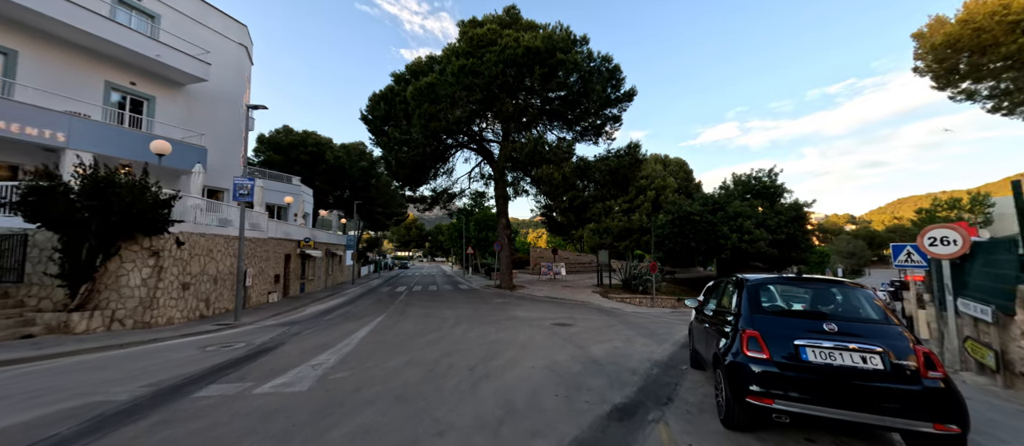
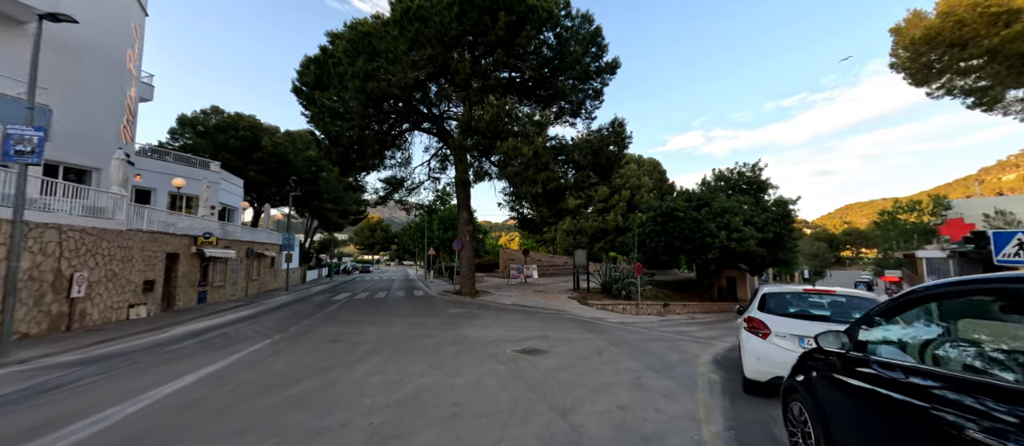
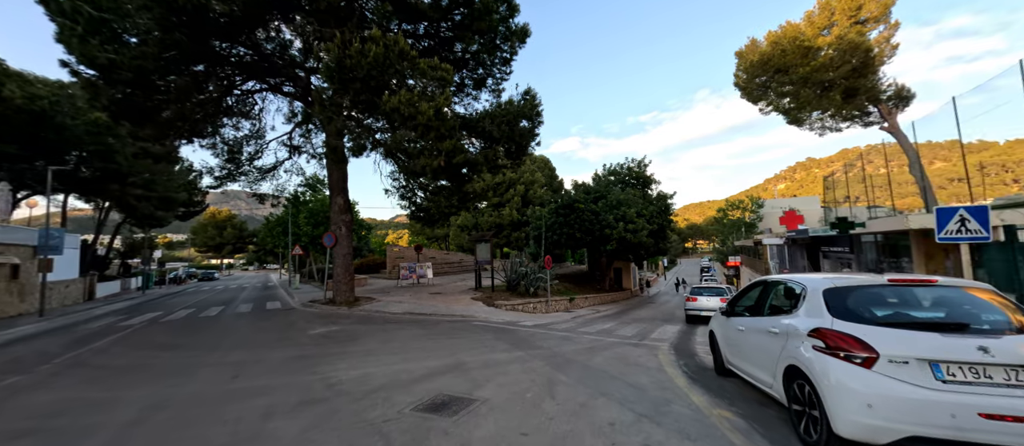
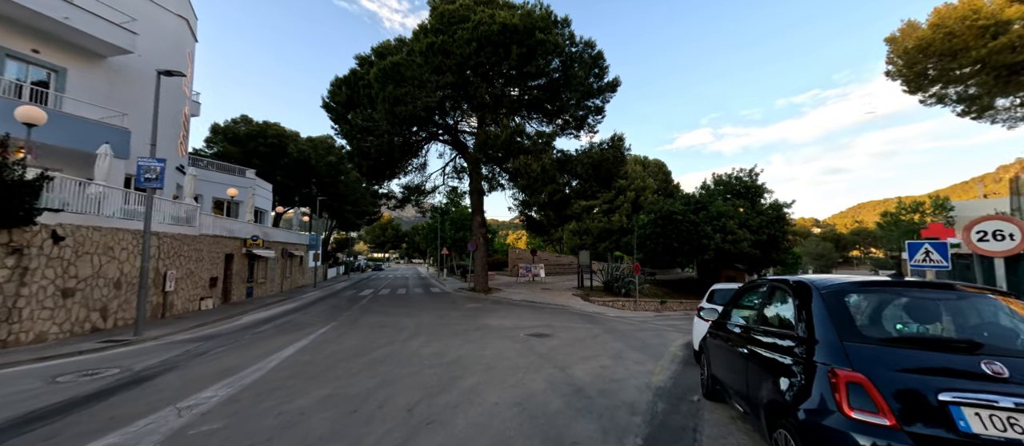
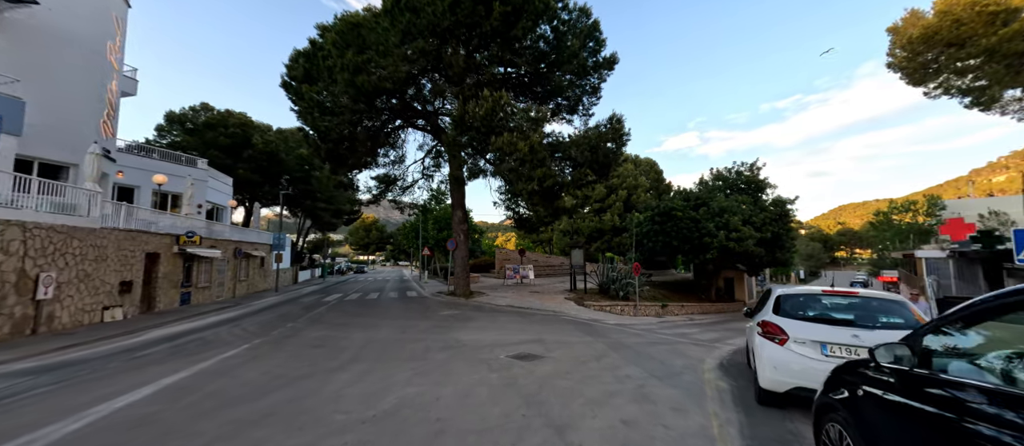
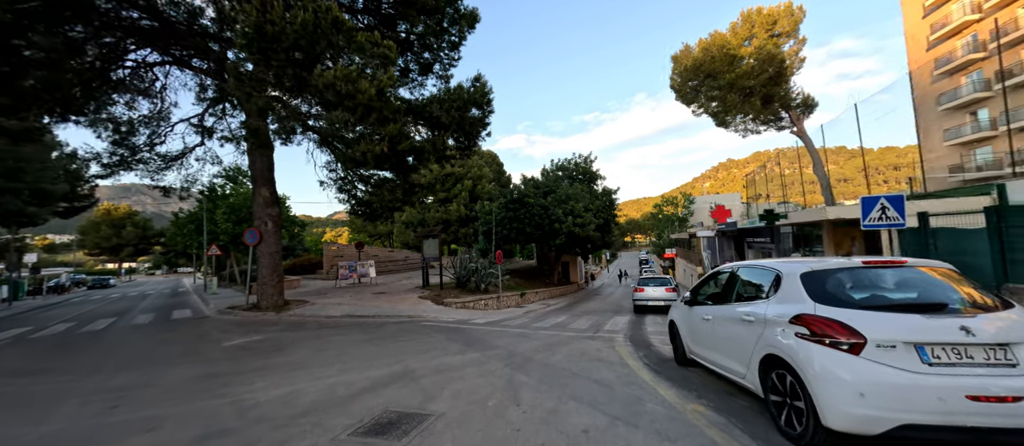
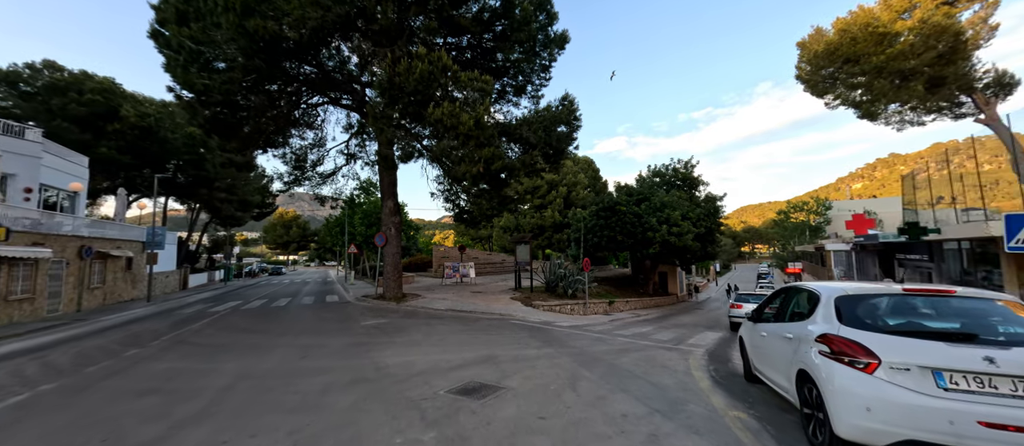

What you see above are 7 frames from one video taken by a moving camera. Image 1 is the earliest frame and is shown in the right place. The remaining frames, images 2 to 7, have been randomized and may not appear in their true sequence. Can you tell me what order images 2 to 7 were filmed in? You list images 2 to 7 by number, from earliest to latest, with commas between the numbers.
4, 2, 5, 7, 3, 6
